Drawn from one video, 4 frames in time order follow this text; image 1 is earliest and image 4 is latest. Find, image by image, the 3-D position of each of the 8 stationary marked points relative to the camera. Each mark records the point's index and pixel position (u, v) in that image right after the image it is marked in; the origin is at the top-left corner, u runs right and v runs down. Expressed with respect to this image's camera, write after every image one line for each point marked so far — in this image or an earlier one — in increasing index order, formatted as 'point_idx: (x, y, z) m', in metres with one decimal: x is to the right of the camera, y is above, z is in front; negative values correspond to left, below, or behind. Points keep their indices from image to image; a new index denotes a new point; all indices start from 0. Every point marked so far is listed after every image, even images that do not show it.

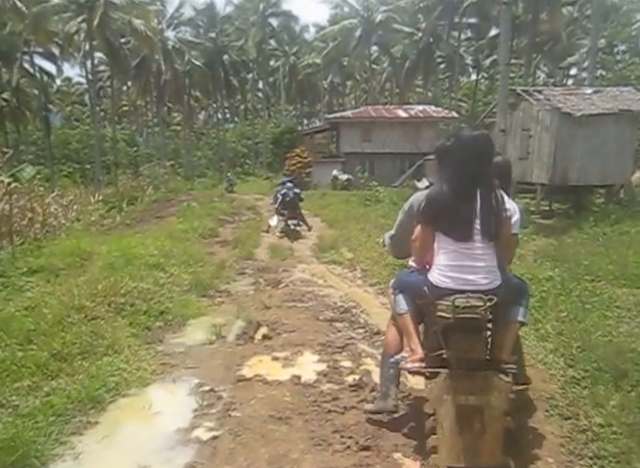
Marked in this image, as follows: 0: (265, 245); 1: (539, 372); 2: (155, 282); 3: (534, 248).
0: (-1.4, -0.3, +14.4) m
1: (+1.9, -1.2, +4.9) m
2: (-2.4, -0.7, +8.7) m
3: (+4.3, -0.3, +11.8) m
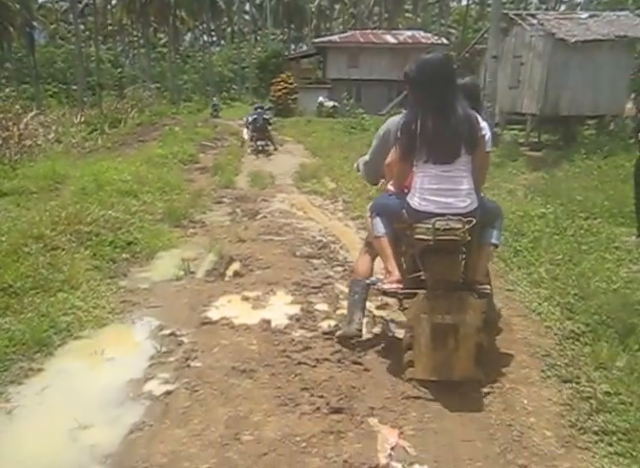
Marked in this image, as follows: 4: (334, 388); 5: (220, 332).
0: (-1.7, +1.4, +13.7) m
1: (+1.7, -0.7, +4.5) m
2: (-2.7, +0.3, +8.1) m
3: (+4.0, +1.0, +11.3) m
4: (+0.1, -1.0, +3.7) m
5: (-0.8, -0.8, +4.6) m
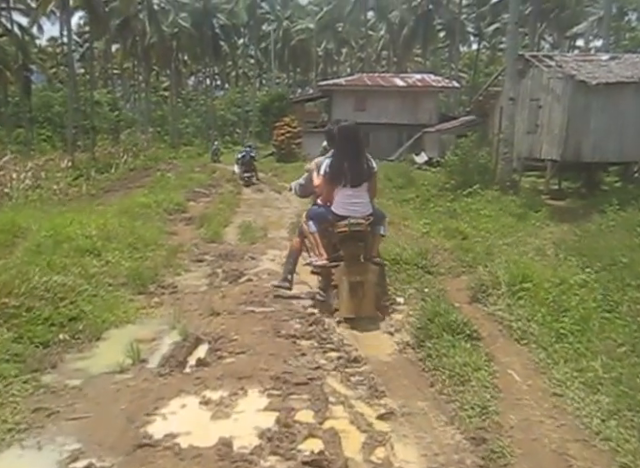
0: (-1.8, +0.2, +12.5) m
1: (+1.5, -1.2, +3.2) m
2: (-2.8, -0.5, +6.9) m
3: (+3.9, -0.1, +10.1) m
4: (0.0, -1.4, +2.3) m
5: (-0.9, -1.3, +3.3) m
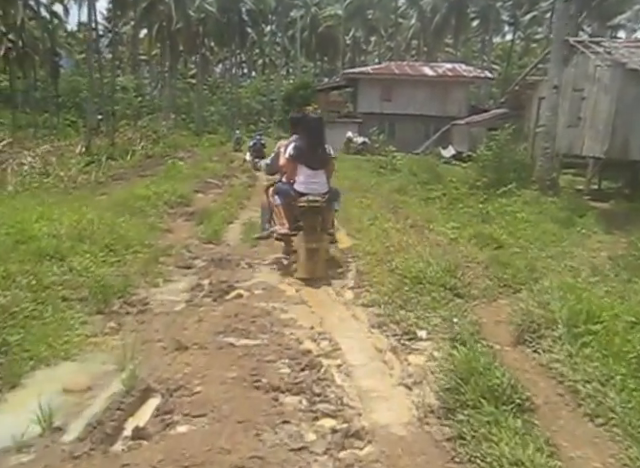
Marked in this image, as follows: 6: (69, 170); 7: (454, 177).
0: (-1.5, +0.2, +11.1) m
1: (+1.4, -1.4, +1.7) m
2: (-2.8, -0.5, +5.5) m
3: (+4.1, -0.2, +8.4) m
4: (-0.2, -1.6, +0.9) m
5: (-1.1, -1.4, +1.9) m
6: (-7.9, +2.0, +18.1) m
7: (+4.0, +1.7, +17.4) m
